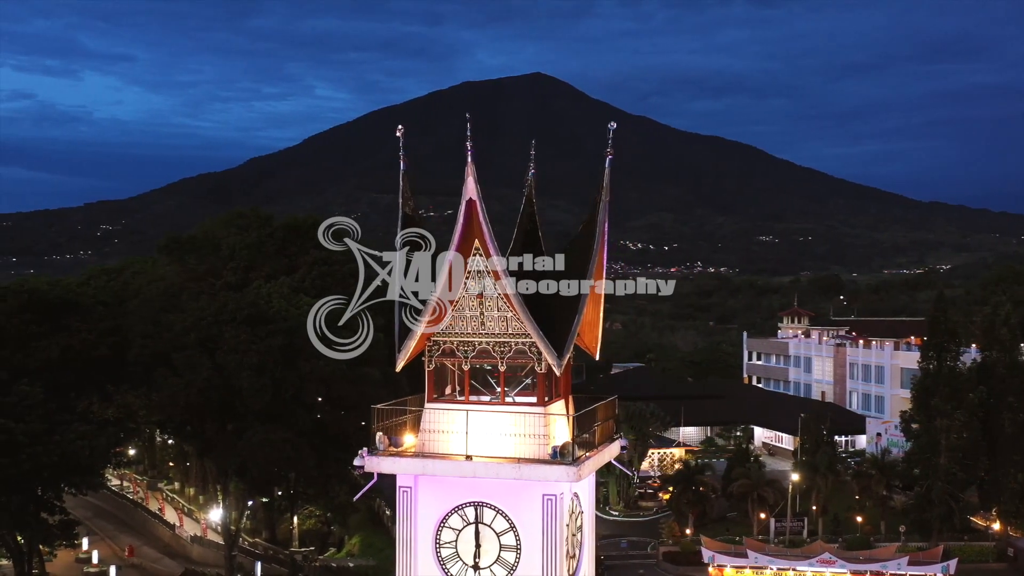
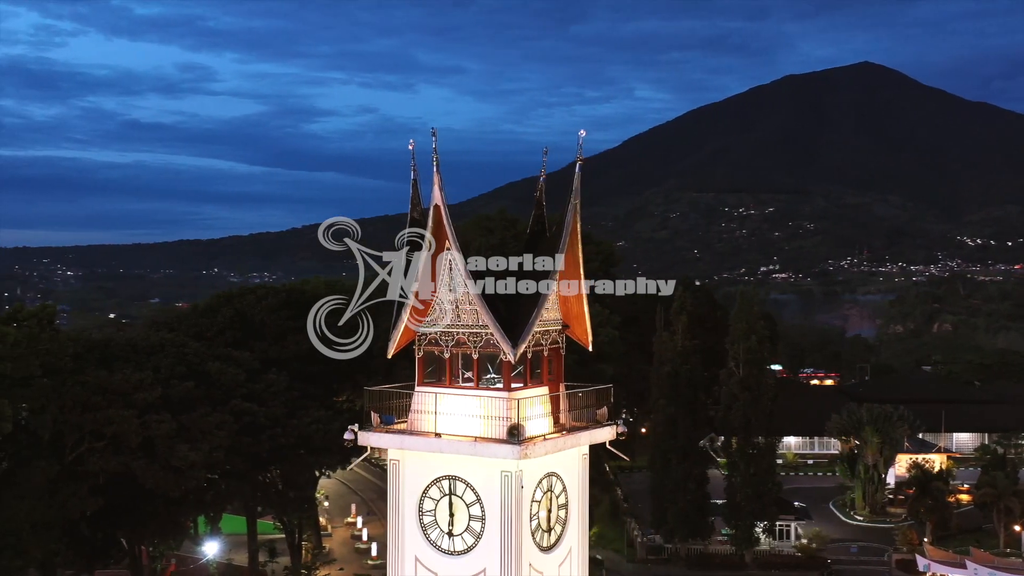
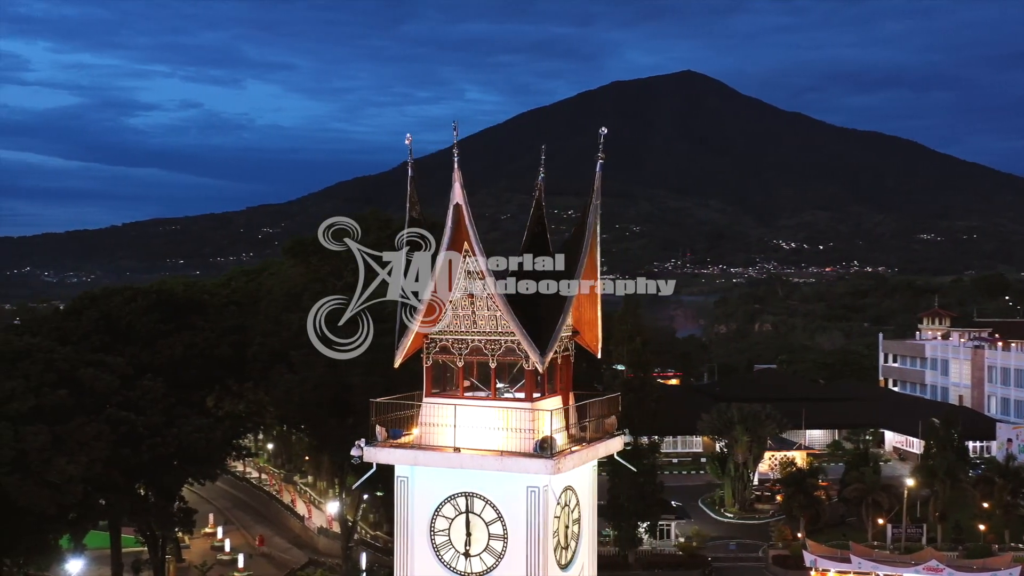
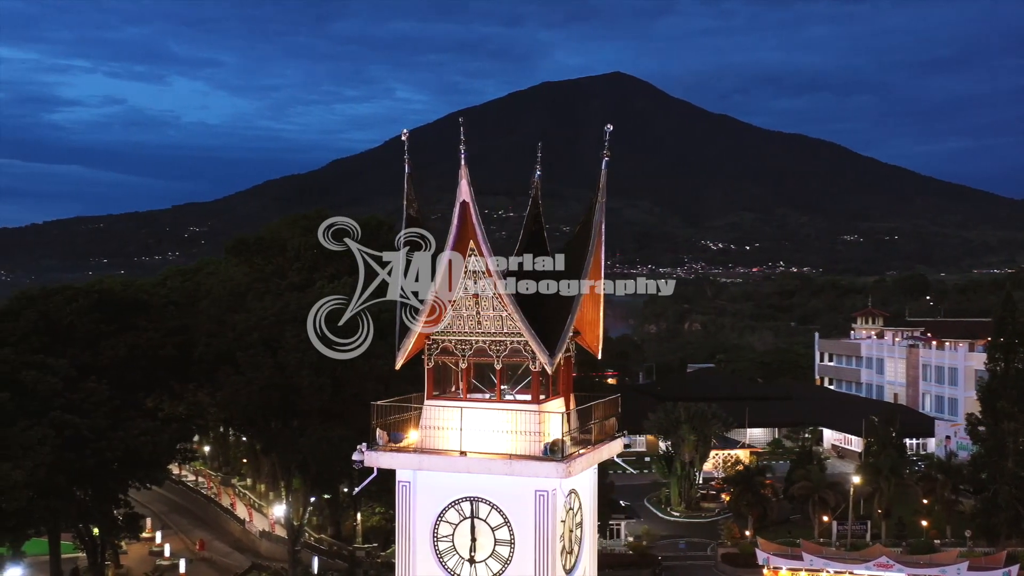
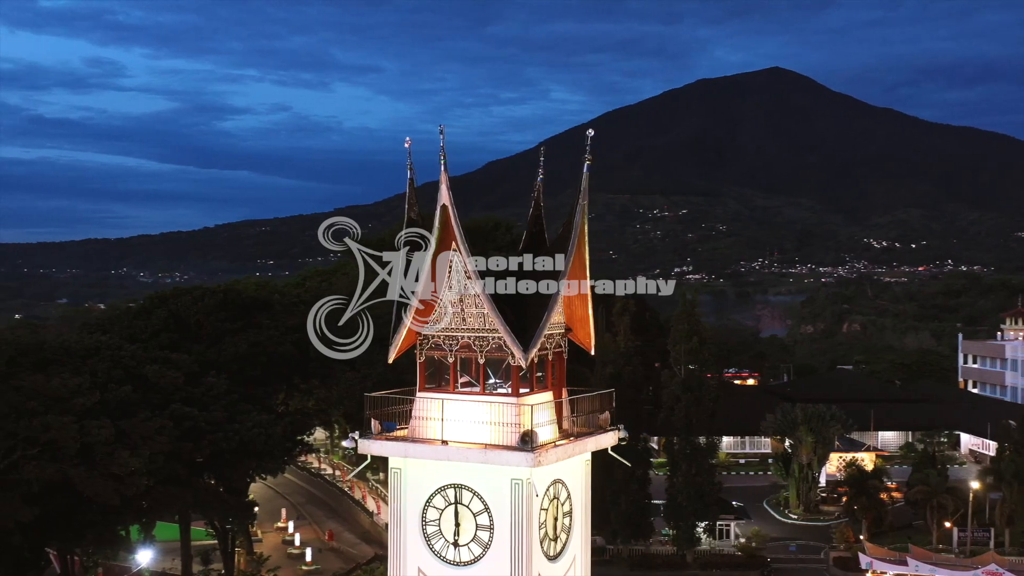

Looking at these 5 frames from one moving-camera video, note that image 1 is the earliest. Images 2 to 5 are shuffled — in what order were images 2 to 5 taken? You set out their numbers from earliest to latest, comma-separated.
4, 3, 5, 2
